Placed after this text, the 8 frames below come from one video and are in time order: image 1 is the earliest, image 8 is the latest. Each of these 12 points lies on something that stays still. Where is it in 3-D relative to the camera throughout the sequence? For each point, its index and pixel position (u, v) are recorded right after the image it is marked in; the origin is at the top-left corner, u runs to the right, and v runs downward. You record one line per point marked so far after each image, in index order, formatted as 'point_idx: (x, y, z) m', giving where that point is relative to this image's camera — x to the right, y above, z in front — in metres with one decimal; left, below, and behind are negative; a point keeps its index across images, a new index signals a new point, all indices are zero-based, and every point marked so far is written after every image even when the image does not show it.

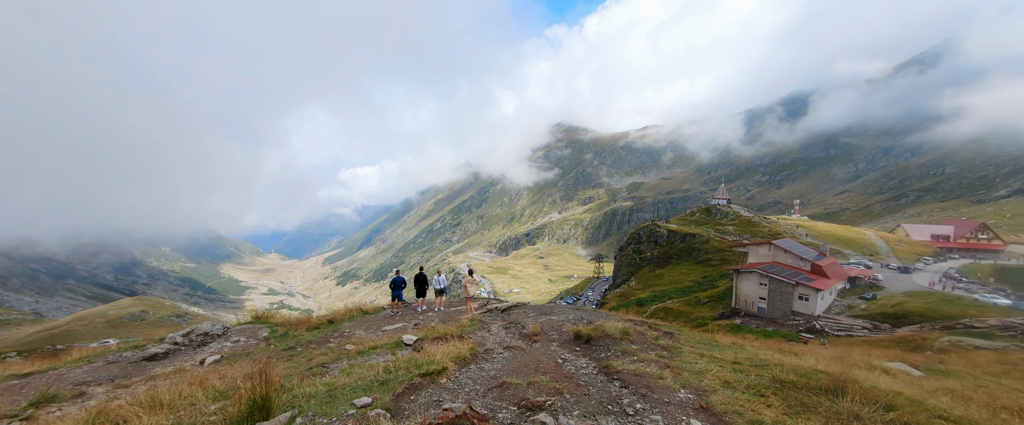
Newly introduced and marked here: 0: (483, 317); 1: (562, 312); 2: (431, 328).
0: (-1.7, -6.1, +19.6) m
1: (+3.0, -5.7, +19.5) m
2: (-4.4, -6.2, +17.3) m
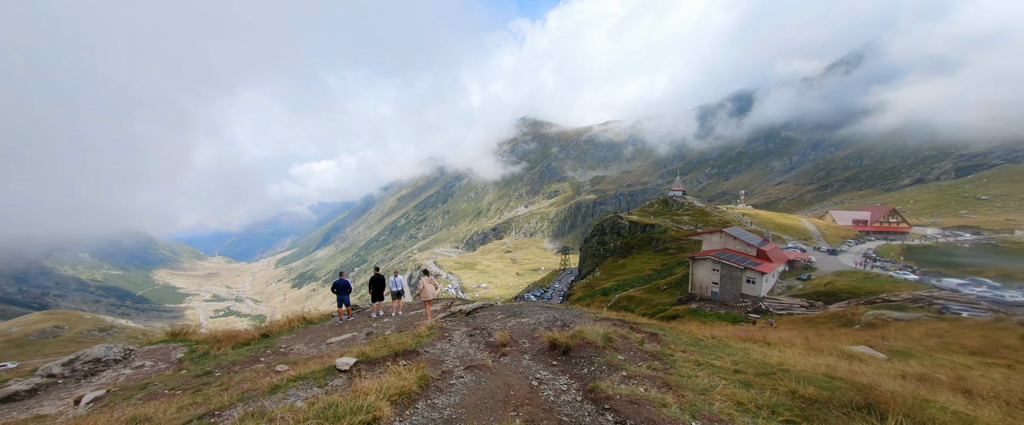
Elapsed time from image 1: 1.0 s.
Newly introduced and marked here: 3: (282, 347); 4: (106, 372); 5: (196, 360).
0: (-3.6, -5.6, +17.3) m
1: (+1.1, -5.2, +17.7) m
2: (-6.0, -5.8, +14.7) m
3: (-13.0, -7.6, +19.2) m
4: (-21.6, -8.5, +18.0) m
5: (-17.5, -8.2, +18.8) m
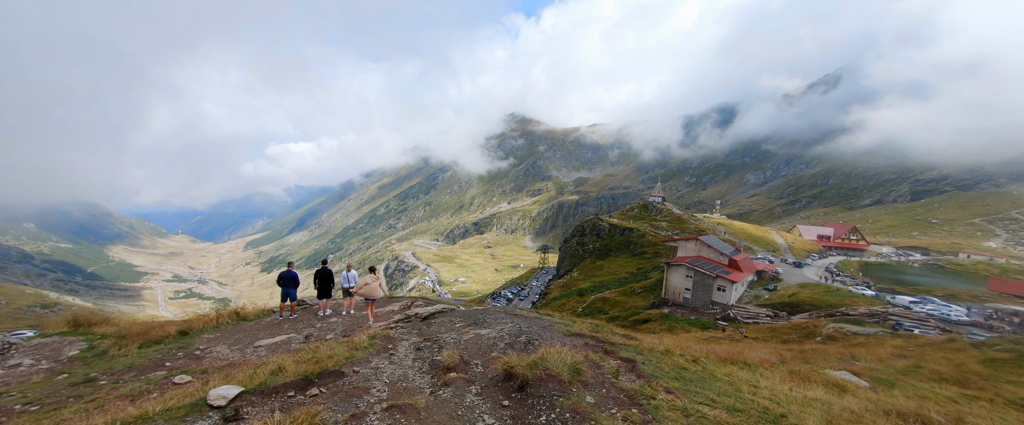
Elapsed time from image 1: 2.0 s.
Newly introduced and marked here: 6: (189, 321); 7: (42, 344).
0: (-5.4, -5.2, +14.9) m
1: (-0.7, -5.0, +15.6) m
2: (-7.7, -5.2, +12.2) m
3: (-15.1, -6.6, +16.4) m
4: (-23.5, -6.9, +14.7) m
5: (-19.5, -6.8, +15.7) m
6: (-18.8, -6.3, +19.6) m
7: (-24.9, -6.9, +18.0) m
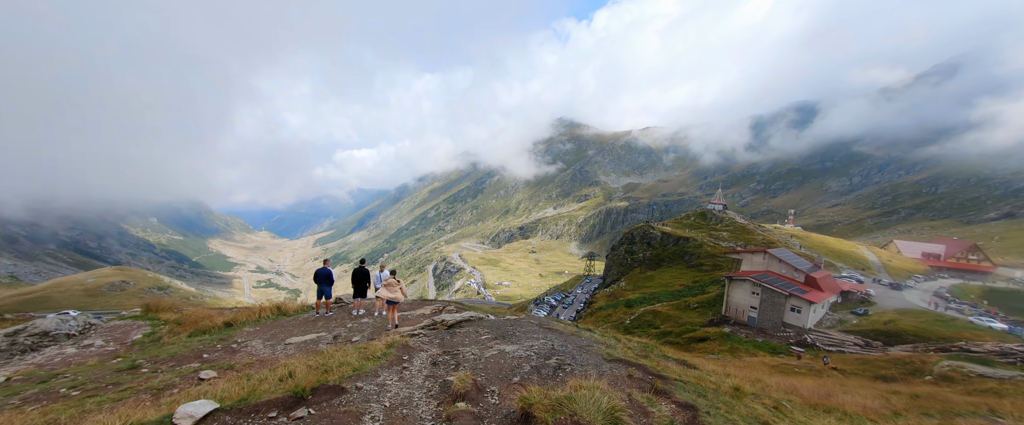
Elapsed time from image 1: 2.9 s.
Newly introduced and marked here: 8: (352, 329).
0: (-4.1, -5.1, +13.9) m
1: (+0.6, -5.1, +13.9) m
2: (-6.7, -5.1, +11.5) m
3: (-13.5, -6.3, +16.6) m
4: (-22.1, -6.5, +16.2) m
5: (-18.0, -6.5, +16.6) m
6: (-16.7, -6.0, +20.4) m
7: (-23.0, -6.6, +19.6) m
8: (-8.4, -6.1, +17.6) m
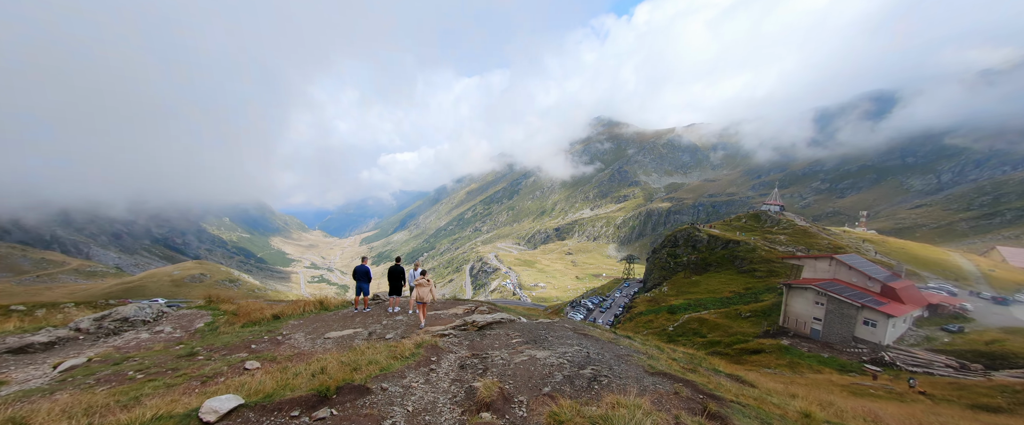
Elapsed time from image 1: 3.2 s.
0: (-2.8, -5.1, +13.6) m
1: (+1.9, -5.0, +13.1) m
2: (-5.7, -5.0, +11.6) m
3: (-11.8, -6.3, +17.5) m
4: (-20.4, -6.4, +18.0) m
5: (-16.3, -6.4, +17.9) m
6: (-14.6, -6.0, +21.5) m
7: (-20.9, -6.5, +21.5) m
8: (-6.6, -6.0, +17.8) m
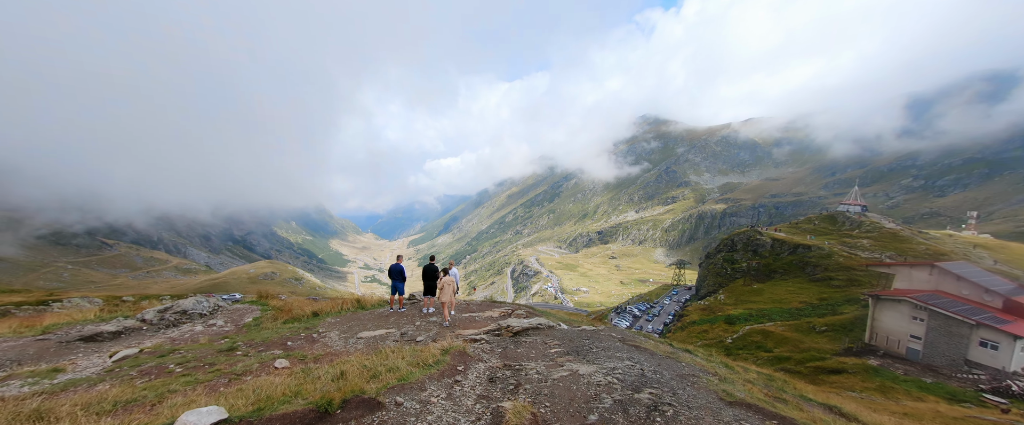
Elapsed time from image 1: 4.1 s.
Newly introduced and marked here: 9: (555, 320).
0: (-1.4, -4.8, +12.3) m
1: (+3.2, -4.7, +11.2) m
2: (-4.5, -4.8, +10.7) m
3: (-9.8, -6.1, +17.2) m
4: (-18.3, -6.3, +18.9) m
5: (-14.2, -6.3, +18.3) m
6: (-12.0, -5.8, +21.6) m
7: (-18.3, -6.4, +22.4) m
8: (-4.6, -5.8, +17.0) m
9: (+2.7, -6.2, +19.5) m
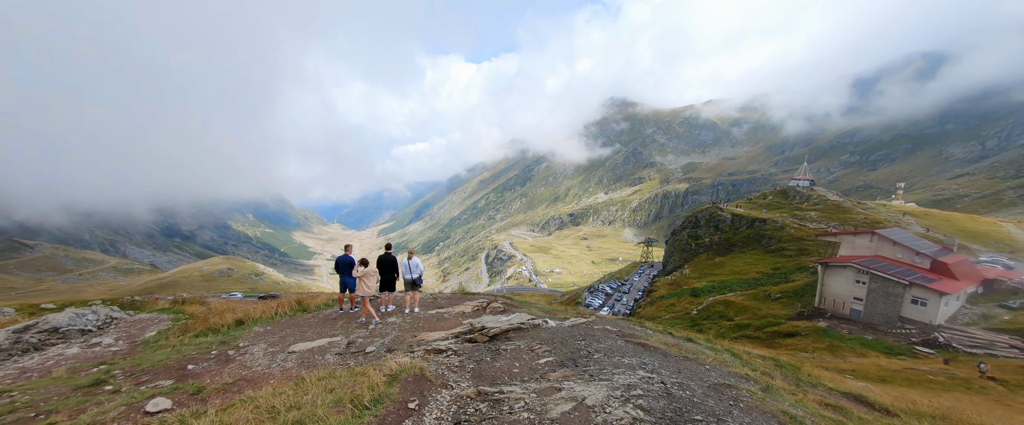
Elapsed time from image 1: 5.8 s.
0: (-2.0, -4.0, +9.2) m
1: (+2.6, -3.8, +8.5) m
2: (-5.0, -4.1, +7.3) m
3: (-10.8, -5.3, +13.5) m
4: (-19.5, -5.7, +14.3) m
5: (-15.3, -5.6, +14.1) m
6: (-13.5, -5.0, +17.6) m
7: (-19.8, -5.7, +17.9) m
8: (-5.7, -4.9, +13.6) m
9: (+1.4, -4.9, +16.8) m
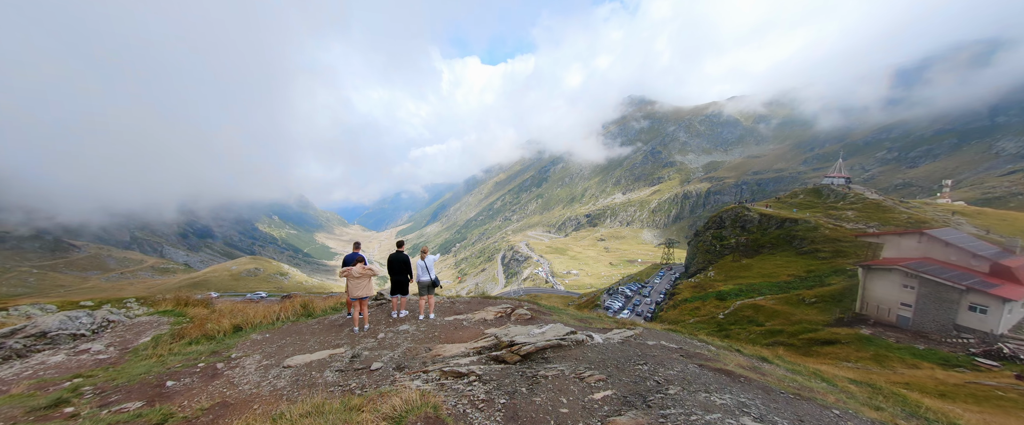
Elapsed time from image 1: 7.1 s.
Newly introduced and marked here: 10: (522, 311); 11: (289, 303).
0: (-1.1, -3.6, +7.1) m
1: (+3.5, -3.4, +6.1) m
2: (-4.2, -3.8, +5.3) m
3: (-9.7, -5.0, +11.7) m
4: (-18.3, -5.5, +13.0) m
5: (-14.1, -5.3, +12.6) m
6: (-12.1, -4.7, +16.0) m
7: (-18.5, -5.4, +16.5) m
8: (-4.6, -4.6, +11.6) m
9: (+2.7, -4.6, +14.4) m
10: (+1.5, -4.7, +16.1) m
11: (-11.1, -4.6, +17.3) m
